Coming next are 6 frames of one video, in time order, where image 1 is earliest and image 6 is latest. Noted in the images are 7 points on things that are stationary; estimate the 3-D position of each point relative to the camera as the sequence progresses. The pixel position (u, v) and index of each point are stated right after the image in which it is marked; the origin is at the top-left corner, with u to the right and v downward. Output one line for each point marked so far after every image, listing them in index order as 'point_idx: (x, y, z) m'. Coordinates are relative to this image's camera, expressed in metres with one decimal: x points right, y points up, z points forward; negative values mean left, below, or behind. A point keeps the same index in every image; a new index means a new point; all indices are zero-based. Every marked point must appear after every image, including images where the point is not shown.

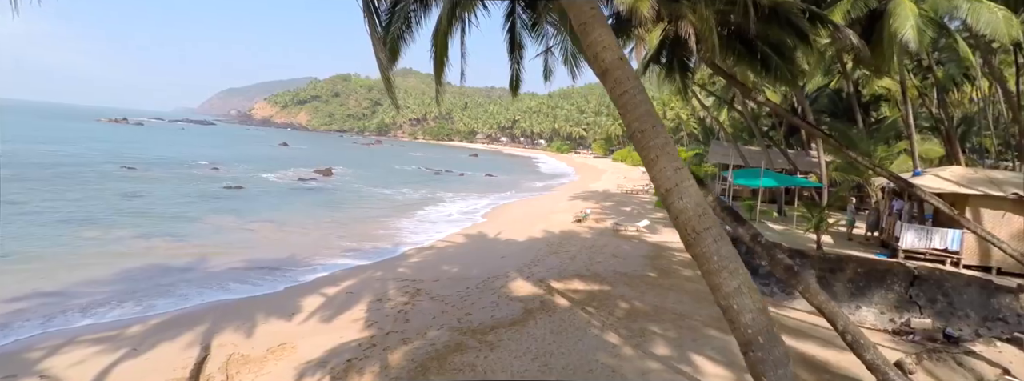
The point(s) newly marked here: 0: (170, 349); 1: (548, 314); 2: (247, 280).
0: (-6.4, -2.9, +7.9) m
1: (+0.9, -2.9, +9.9) m
2: (-7.8, -2.6, +12.6) m
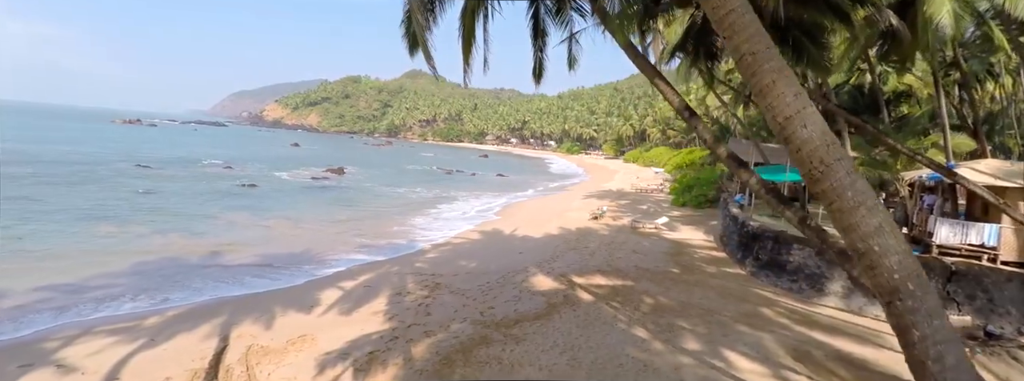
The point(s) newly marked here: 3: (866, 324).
0: (-5.9, -2.7, +7.7) m
1: (+1.4, -2.6, +9.6) m
2: (-7.2, -2.4, +12.5) m
3: (+8.8, -3.3, +10.5) m
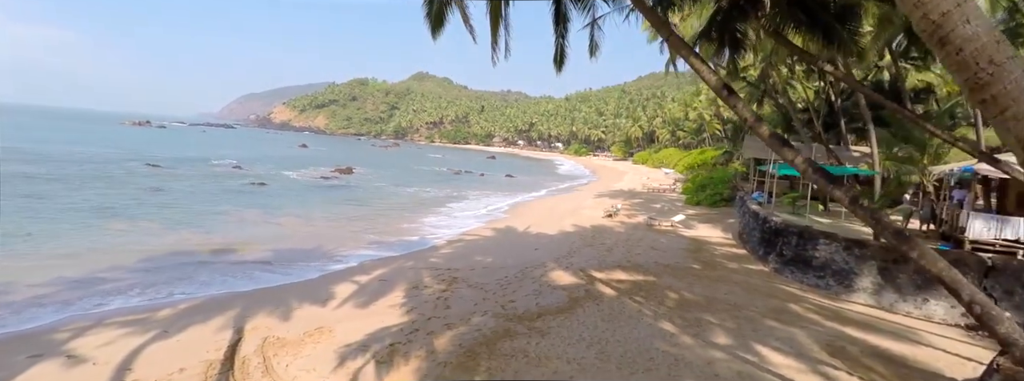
0: (-5.4, -2.5, +7.5) m
1: (+1.8, -2.4, +9.3) m
2: (-6.7, -2.3, +12.3) m
3: (+9.2, -3.1, +10.1) m
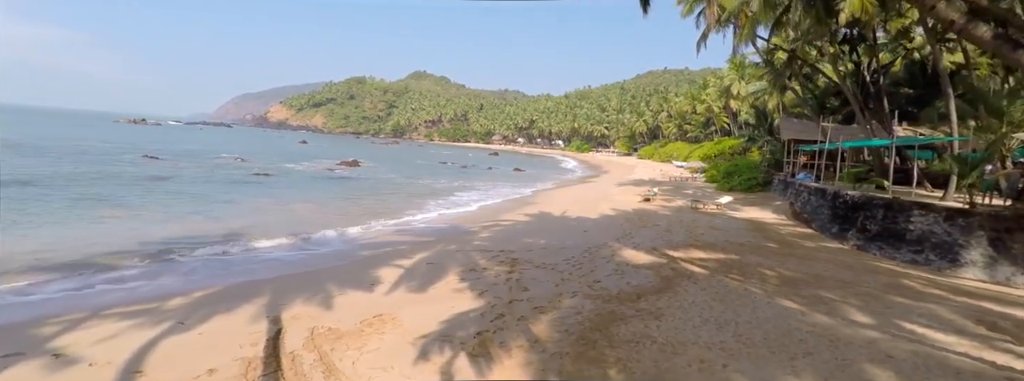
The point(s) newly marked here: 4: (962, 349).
0: (-3.9, -1.8, +5.9) m
1: (+3.3, -1.7, +7.8) m
2: (-5.3, -1.7, +10.7) m
3: (+10.7, -2.2, +8.8) m
4: (+6.1, -2.2, +5.8) m
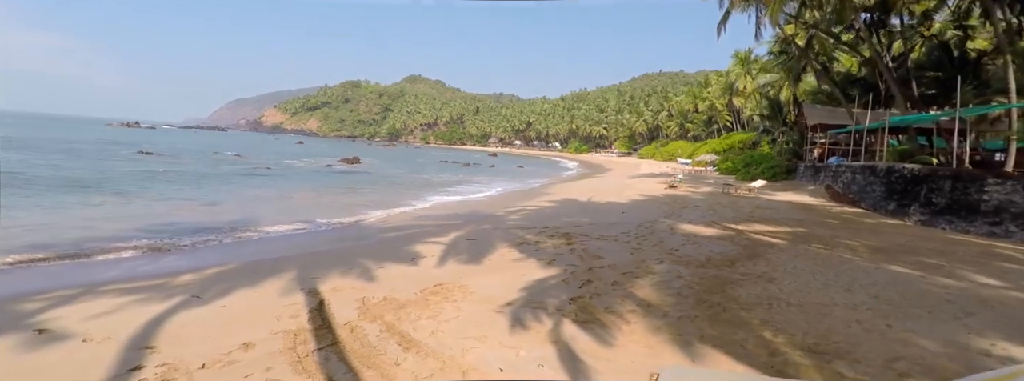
0: (-2.9, -1.2, +4.8) m
1: (+4.3, -1.0, +6.9) m
2: (-4.4, -1.1, +9.6) m
3: (+11.7, -1.4, +7.9) m
4: (+7.2, -1.5, +4.9) m
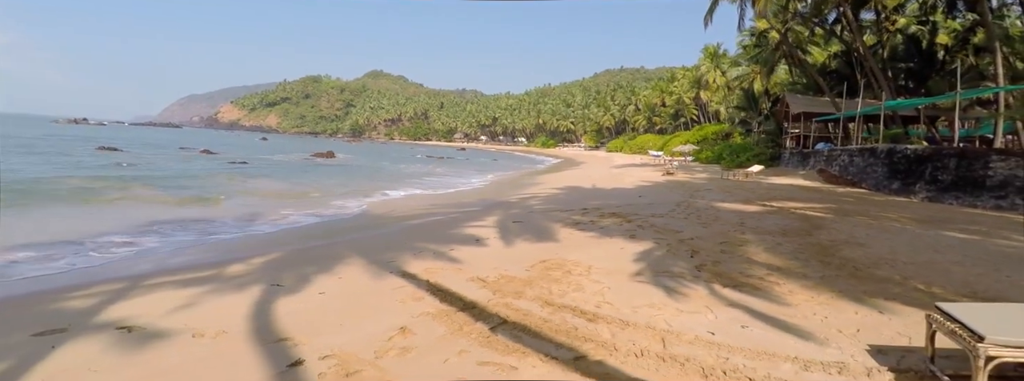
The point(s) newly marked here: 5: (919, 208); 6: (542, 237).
0: (-1.7, -0.9, +4.4) m
1: (+5.3, -0.5, +7.0) m
2: (-3.6, -0.8, +9.0) m
3: (+12.5, -0.8, +8.7) m
4: (+8.3, -1.0, +5.3) m
5: (+8.7, -0.4, +9.1) m
6: (+0.4, -0.7, +6.3) m
